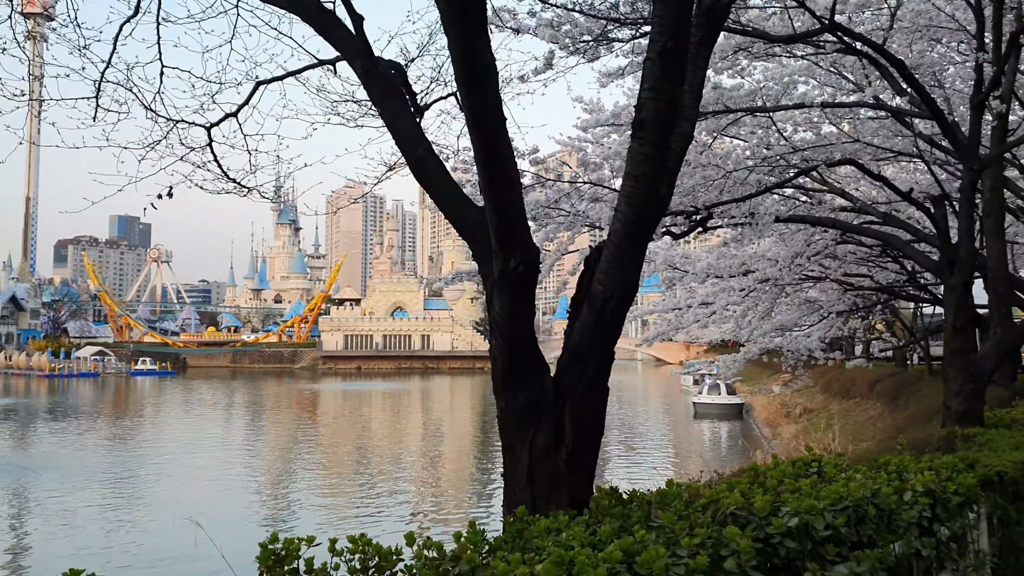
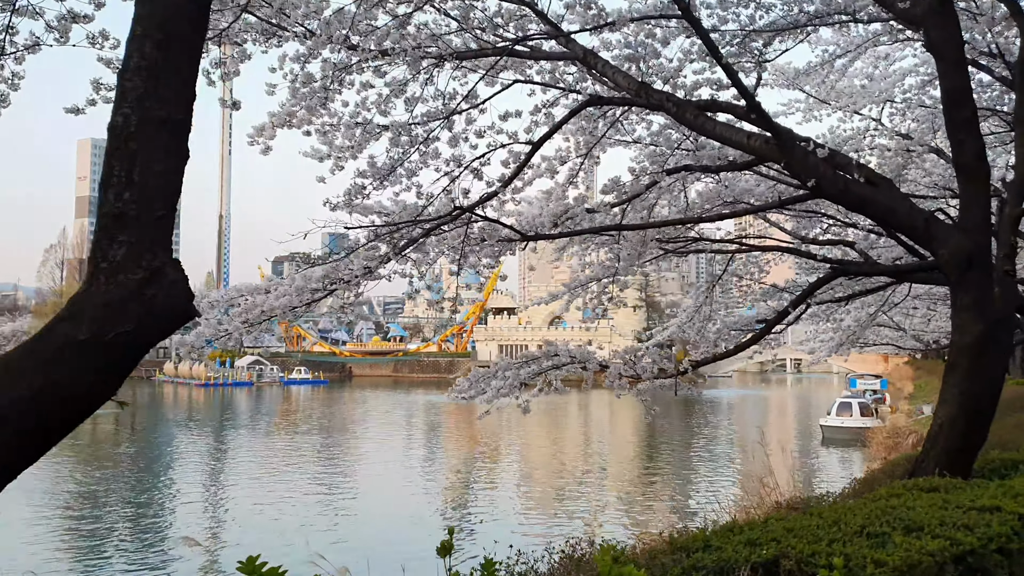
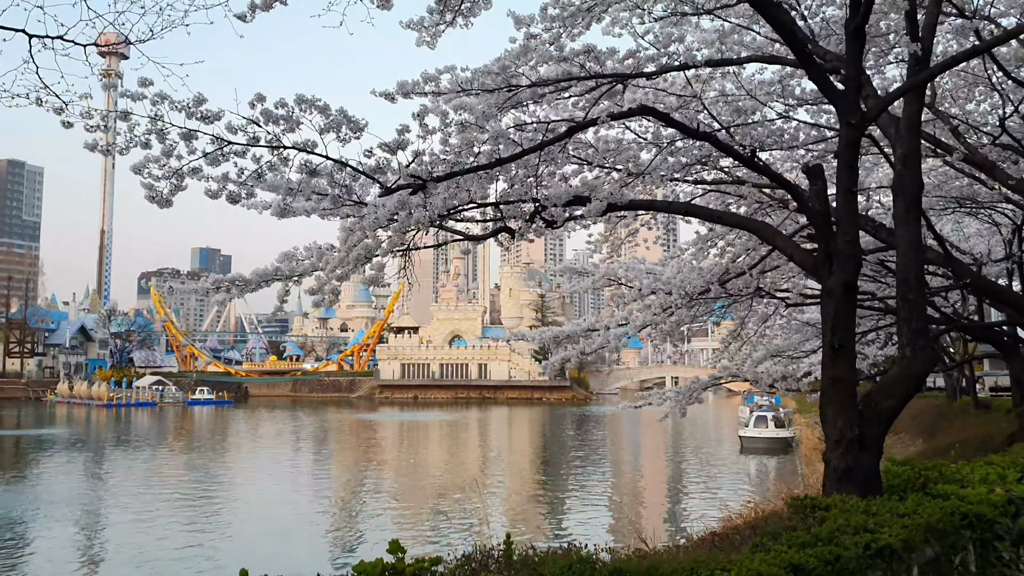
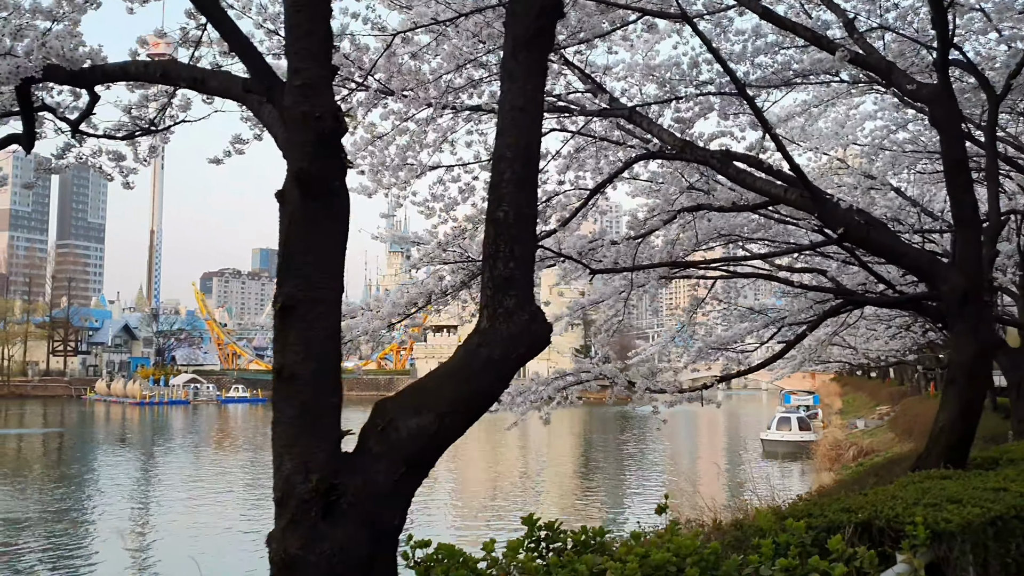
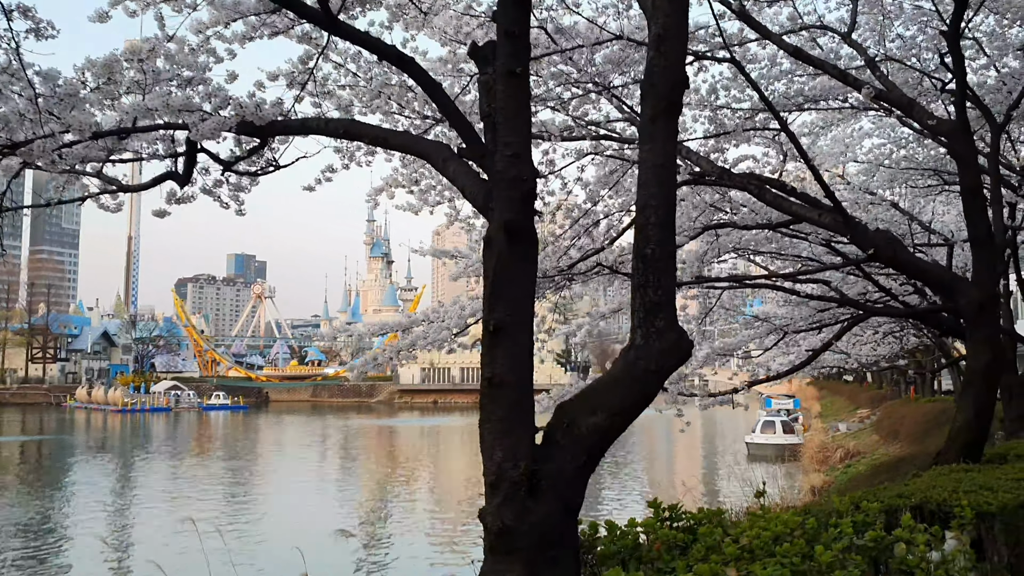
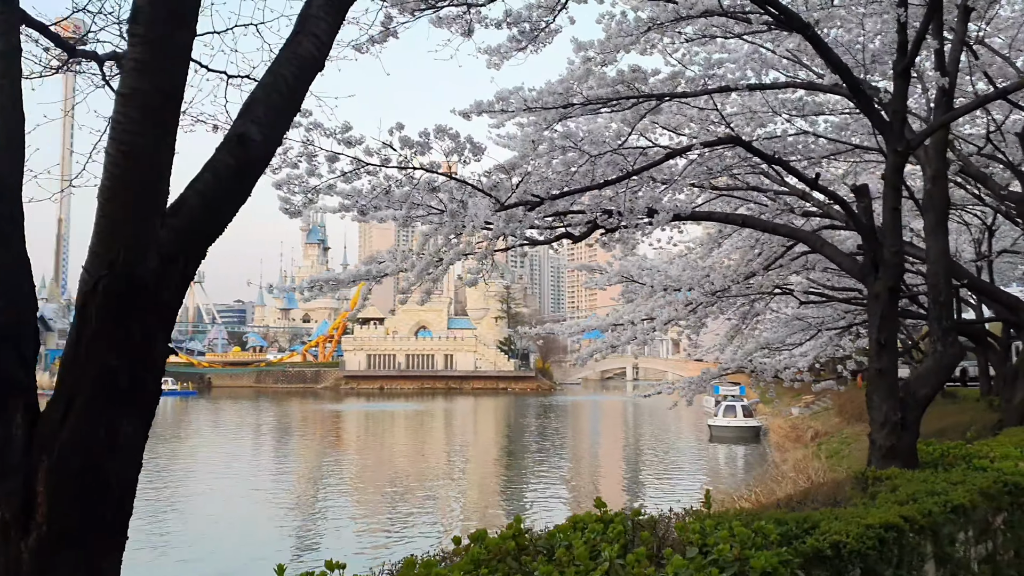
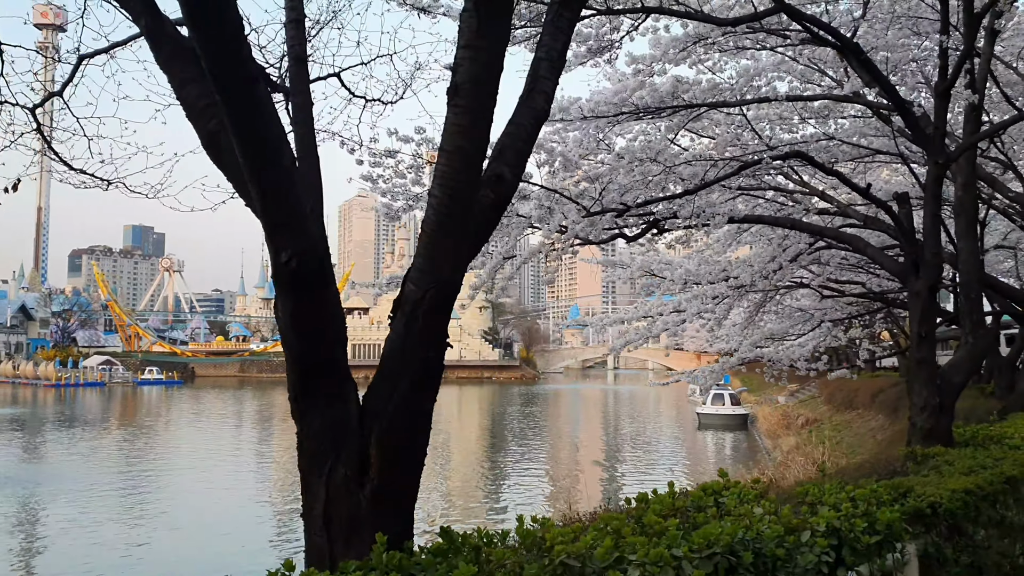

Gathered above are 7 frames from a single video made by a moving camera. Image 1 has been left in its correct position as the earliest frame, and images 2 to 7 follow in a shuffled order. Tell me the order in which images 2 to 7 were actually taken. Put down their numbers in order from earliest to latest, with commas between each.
7, 6, 3, 5, 4, 2
